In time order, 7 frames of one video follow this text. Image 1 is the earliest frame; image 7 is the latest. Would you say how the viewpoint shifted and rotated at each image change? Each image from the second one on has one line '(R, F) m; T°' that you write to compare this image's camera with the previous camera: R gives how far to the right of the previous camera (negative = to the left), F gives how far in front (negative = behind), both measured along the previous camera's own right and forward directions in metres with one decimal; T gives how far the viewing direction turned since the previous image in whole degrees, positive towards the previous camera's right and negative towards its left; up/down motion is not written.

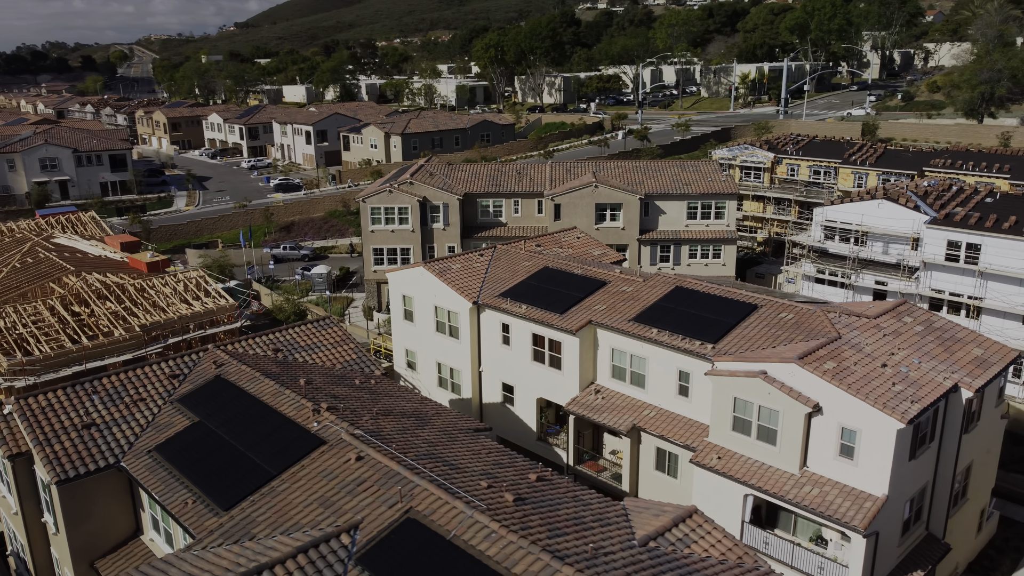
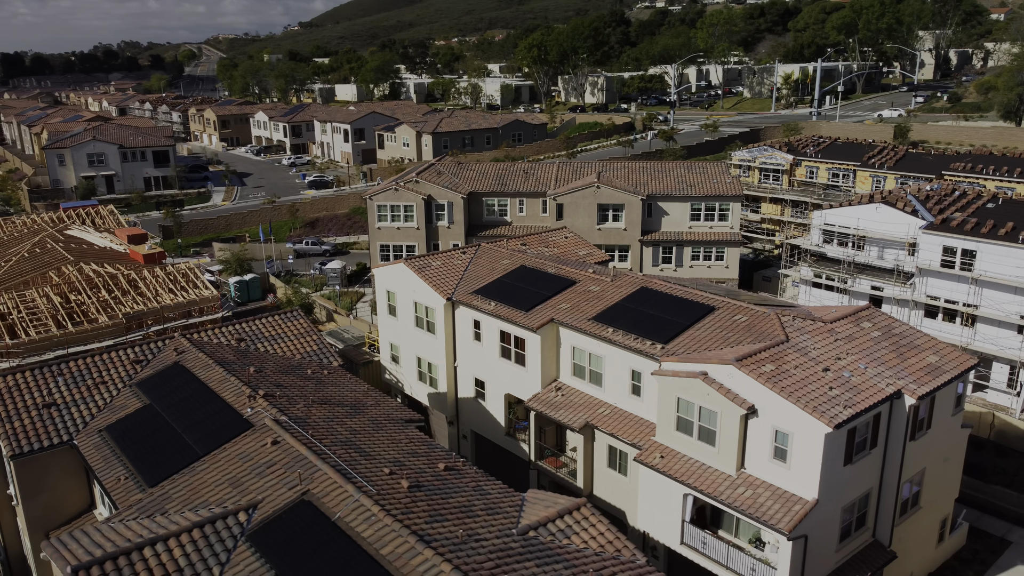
(+3.2, -0.5) m; -4°
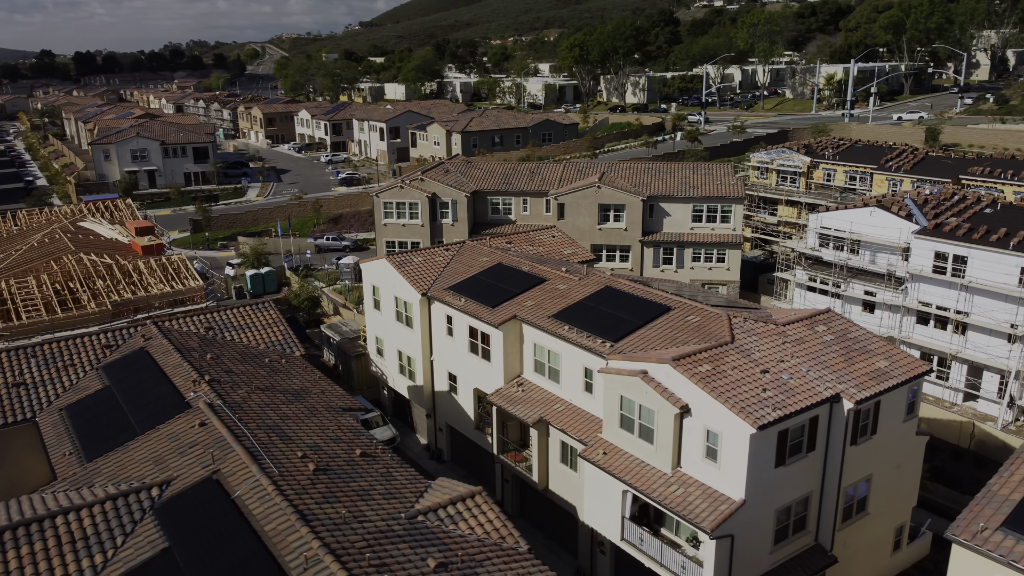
(+3.2, -0.5) m; -4°
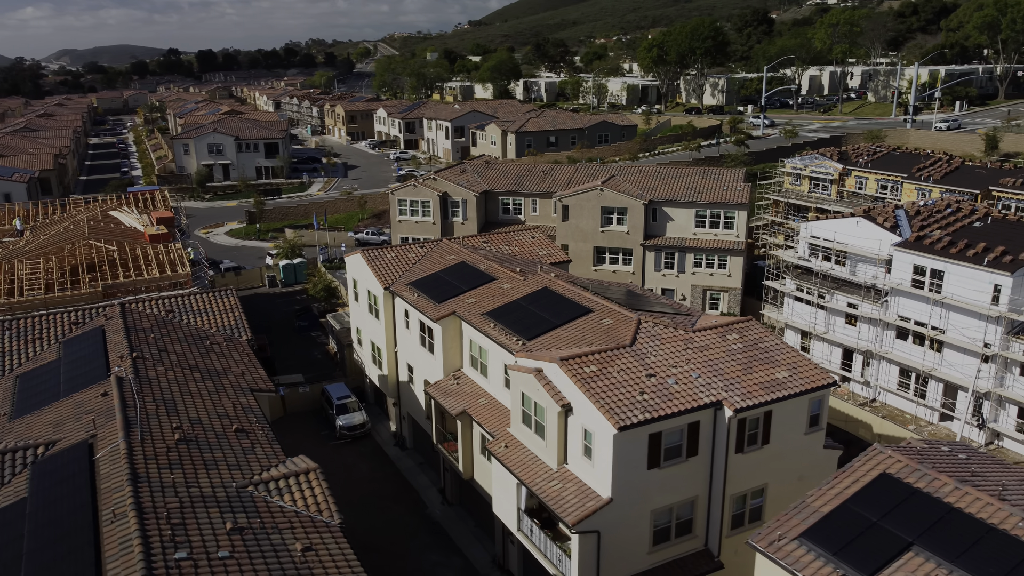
(+5.8, -0.8) m; -7°
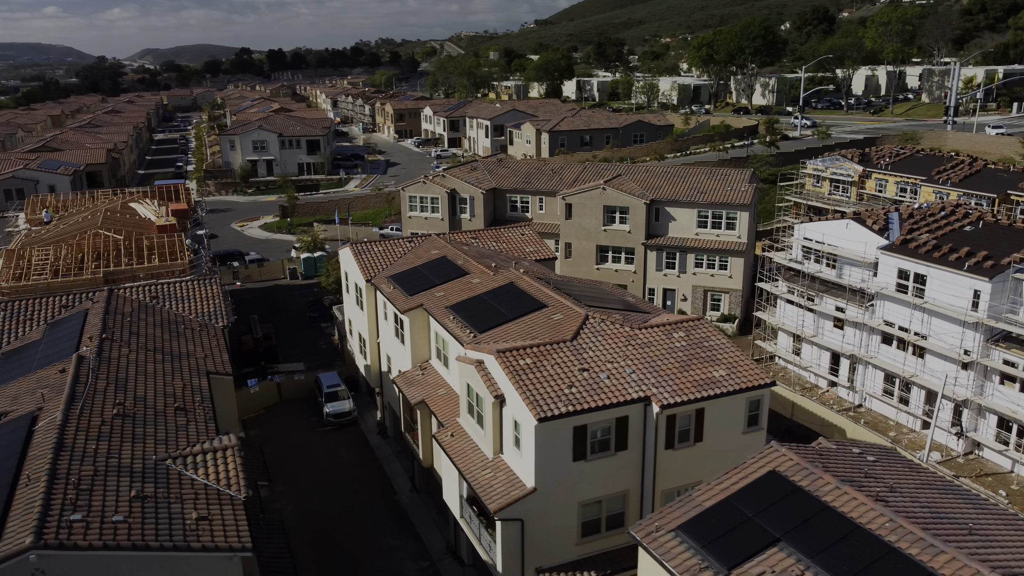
(+3.6, -0.5) m; -4°
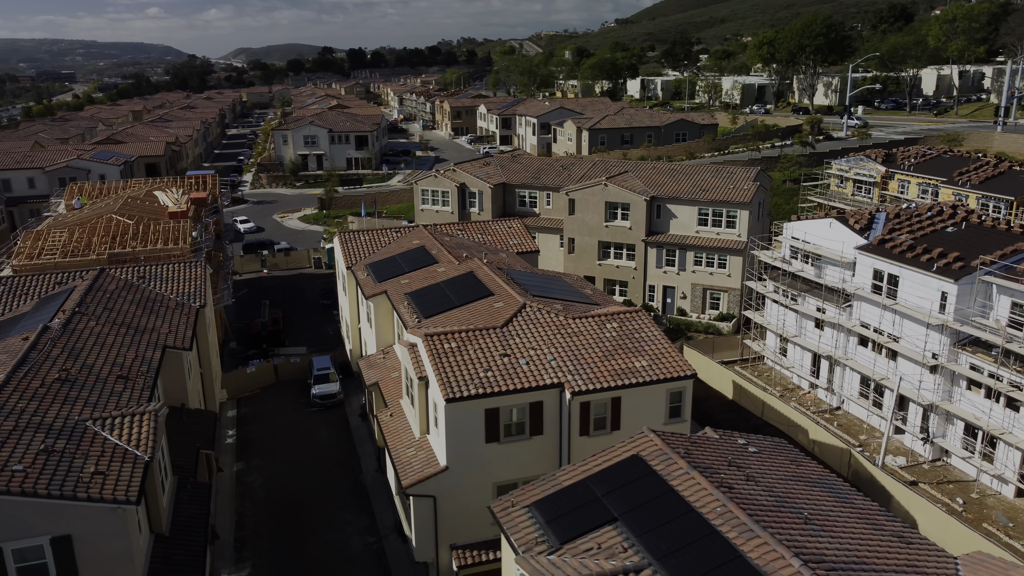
(+4.4, -0.6) m; -5°
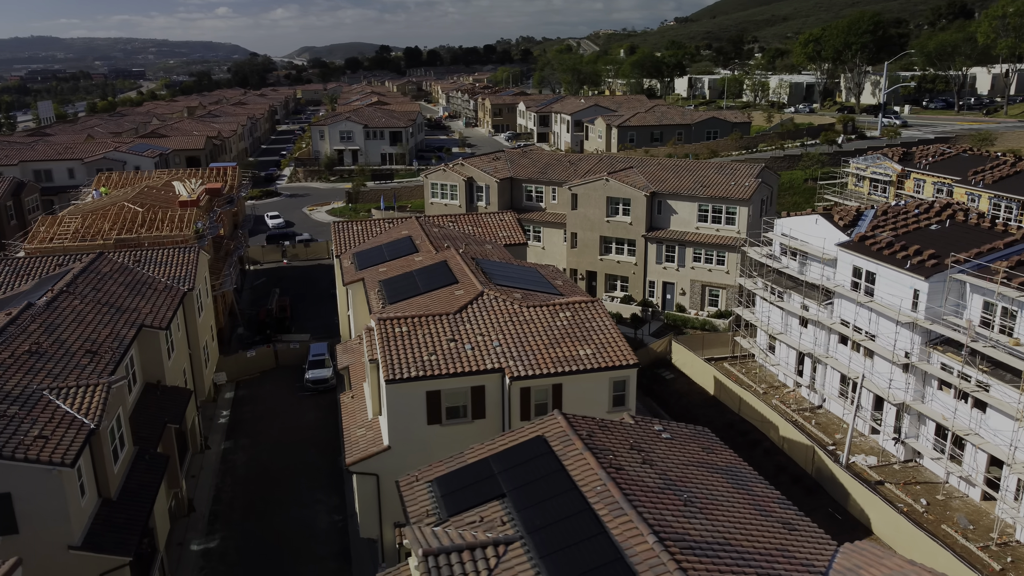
(+3.2, -0.4) m; -4°
